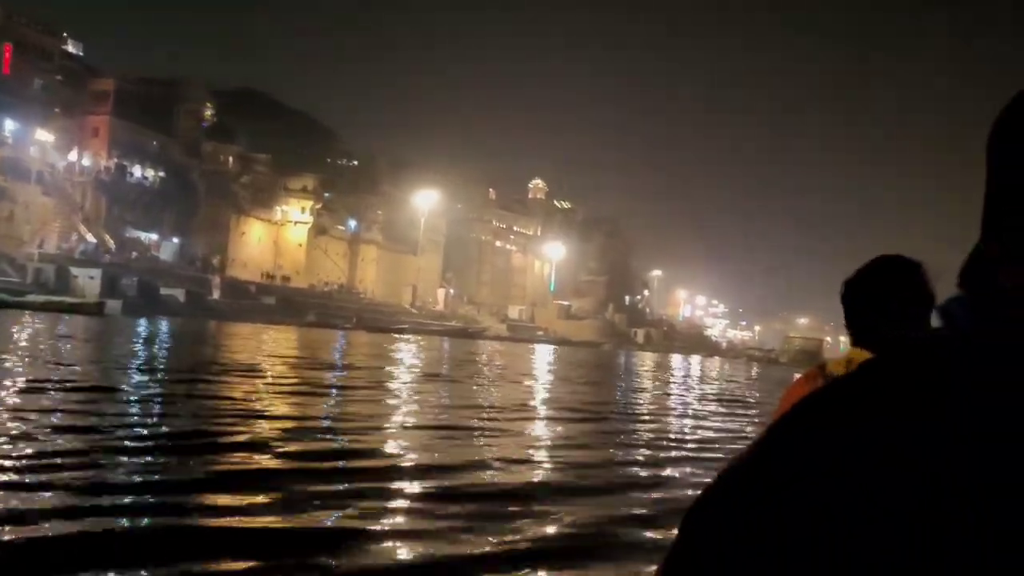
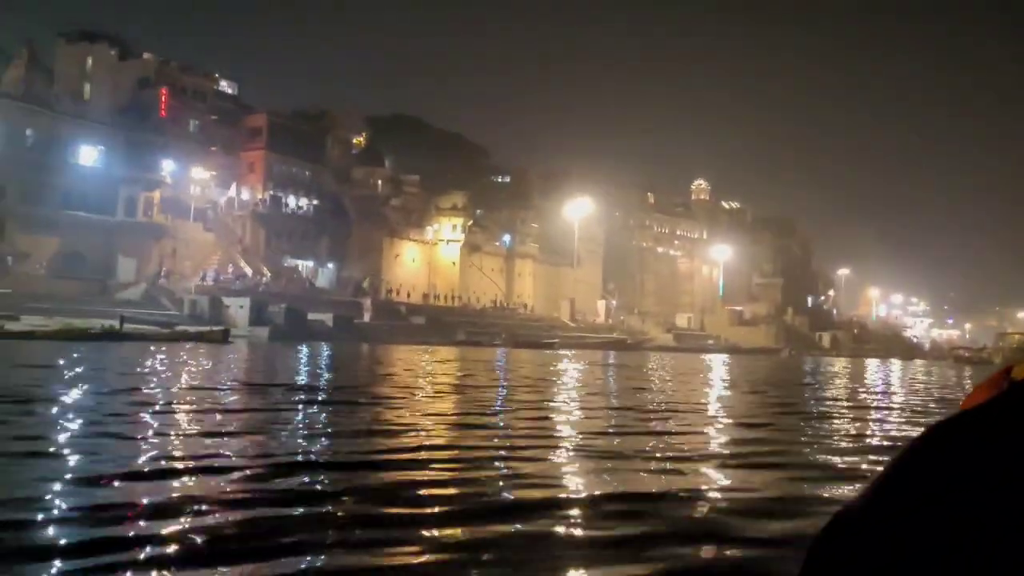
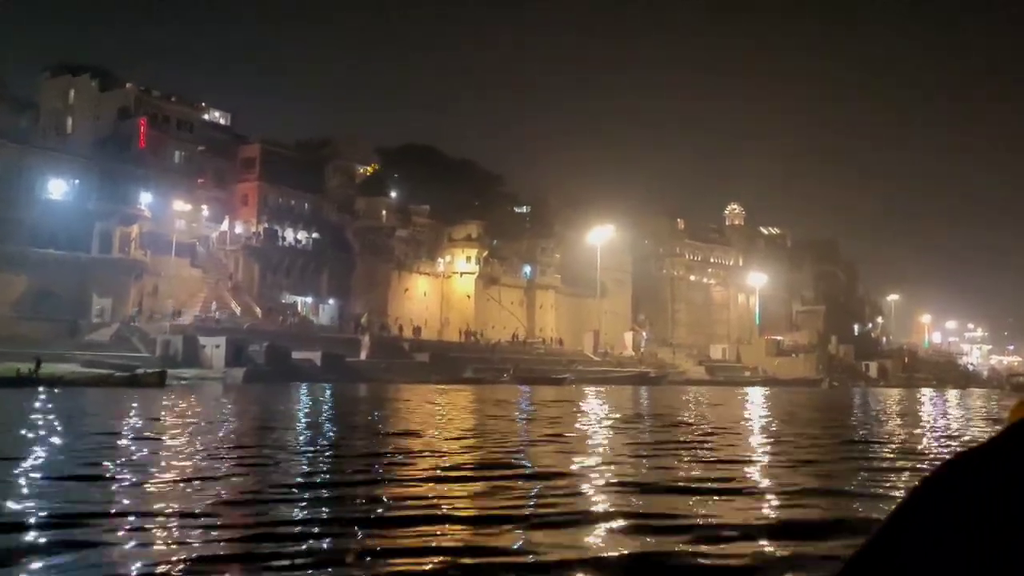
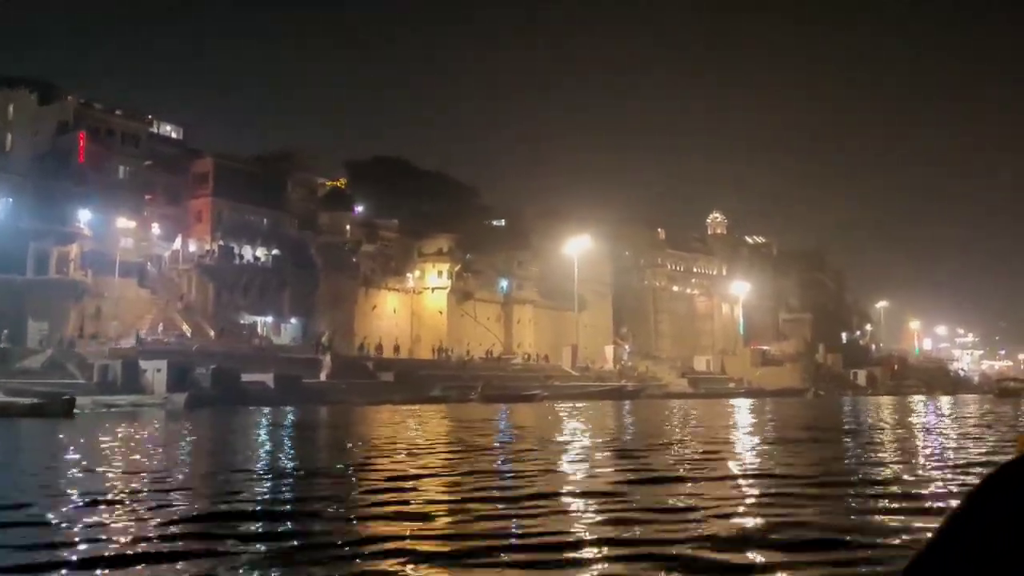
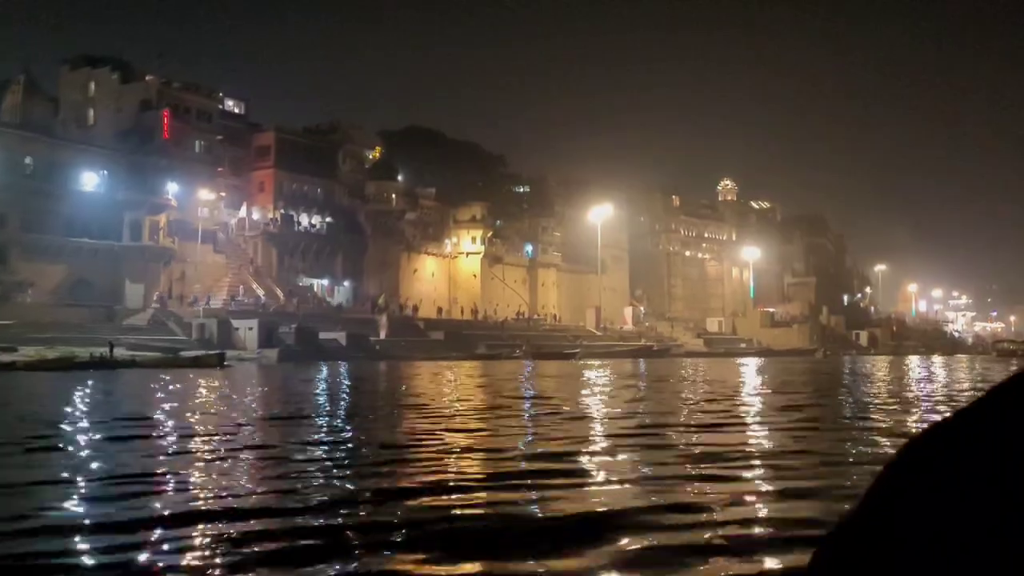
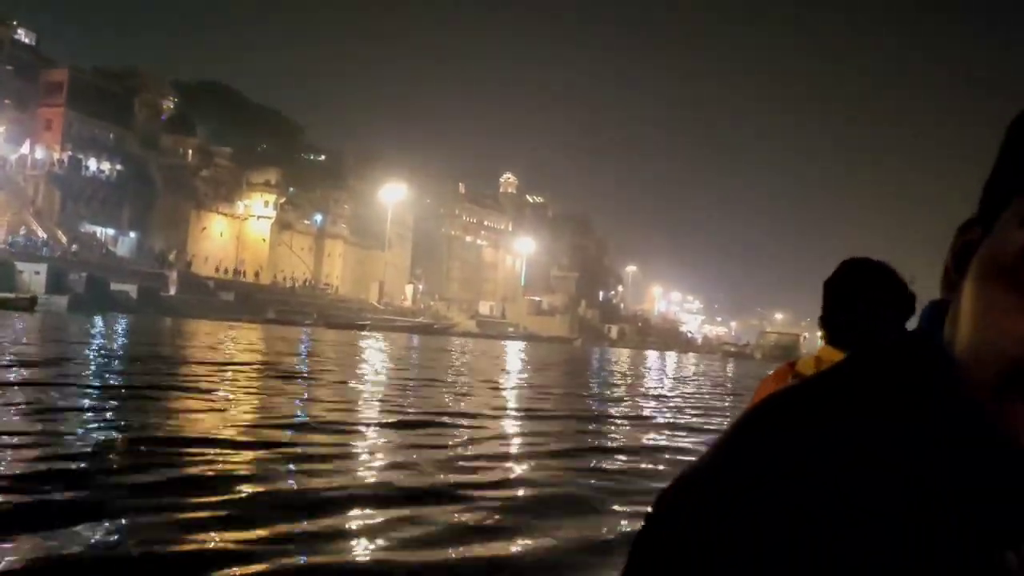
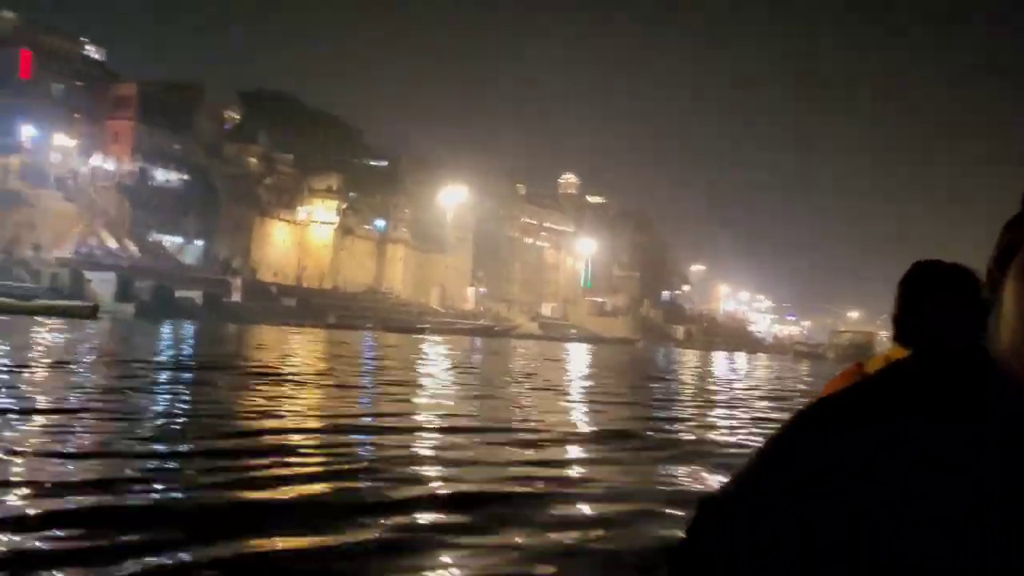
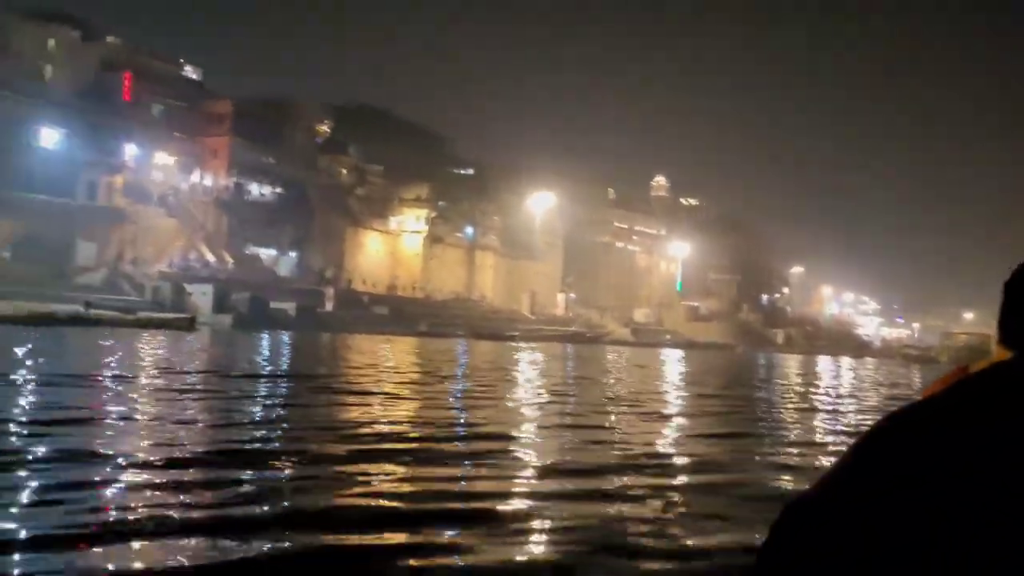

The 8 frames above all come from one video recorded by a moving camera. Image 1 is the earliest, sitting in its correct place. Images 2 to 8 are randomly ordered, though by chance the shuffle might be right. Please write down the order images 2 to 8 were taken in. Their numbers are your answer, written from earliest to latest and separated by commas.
6, 7, 8, 2, 5, 3, 4
